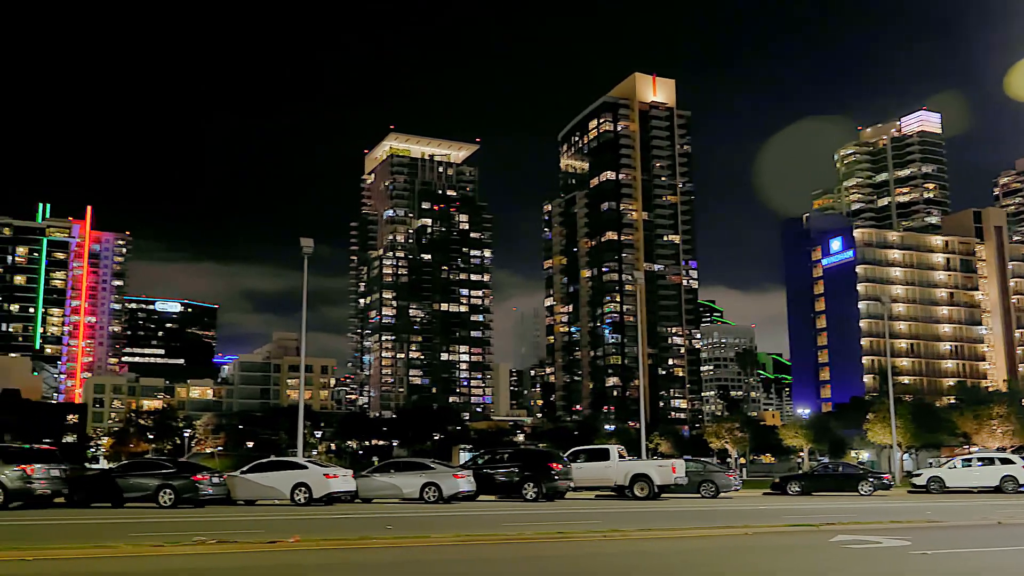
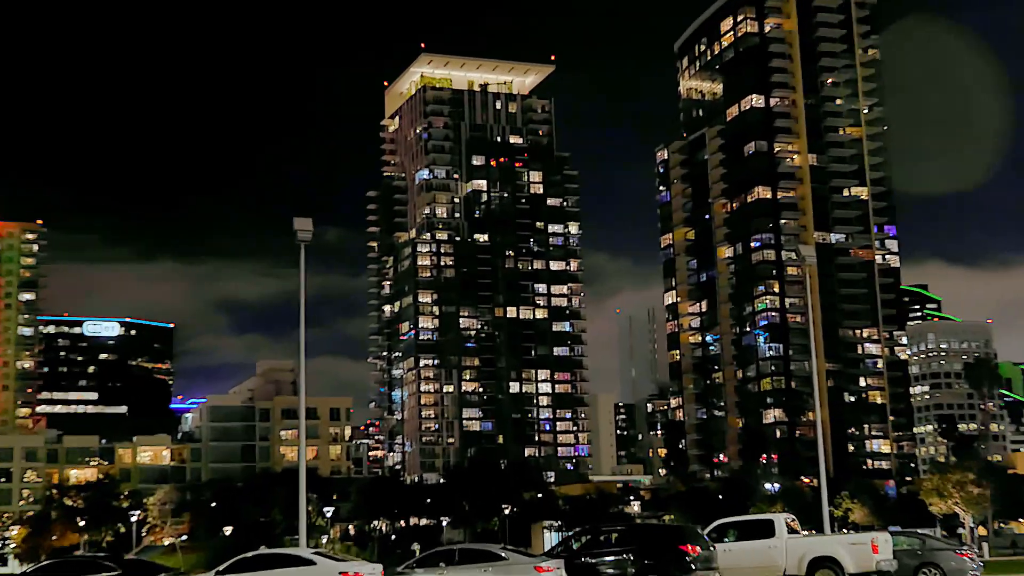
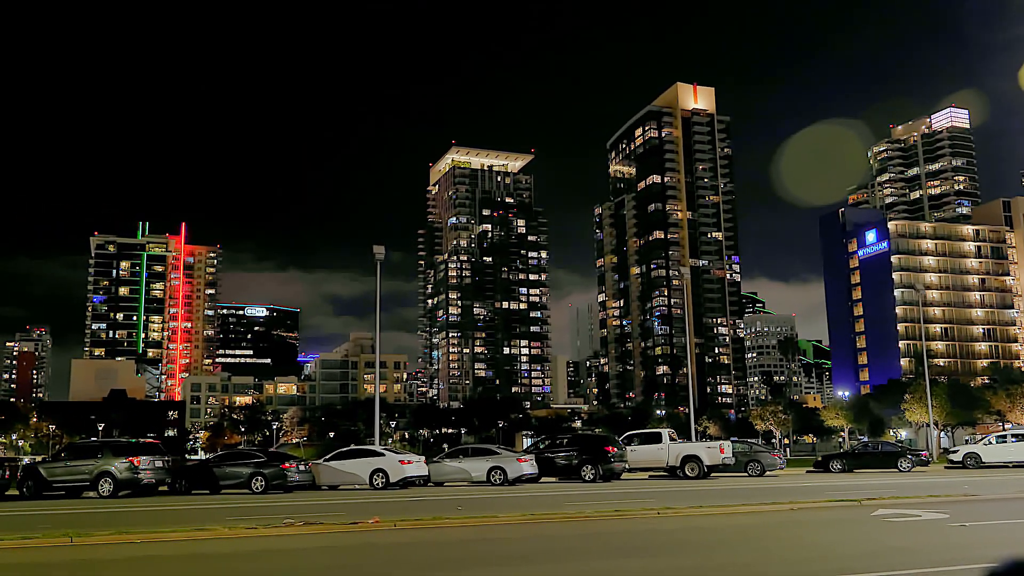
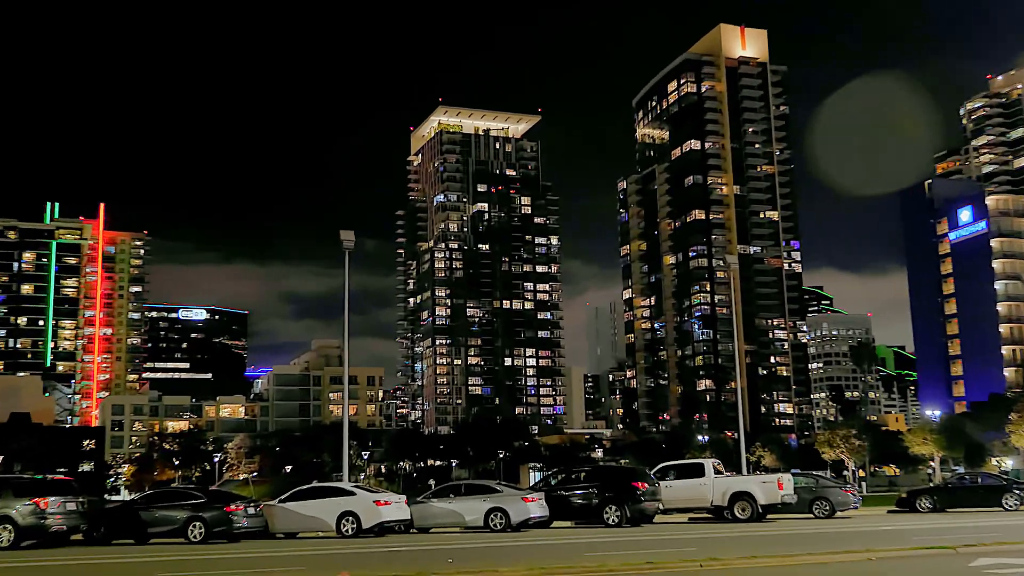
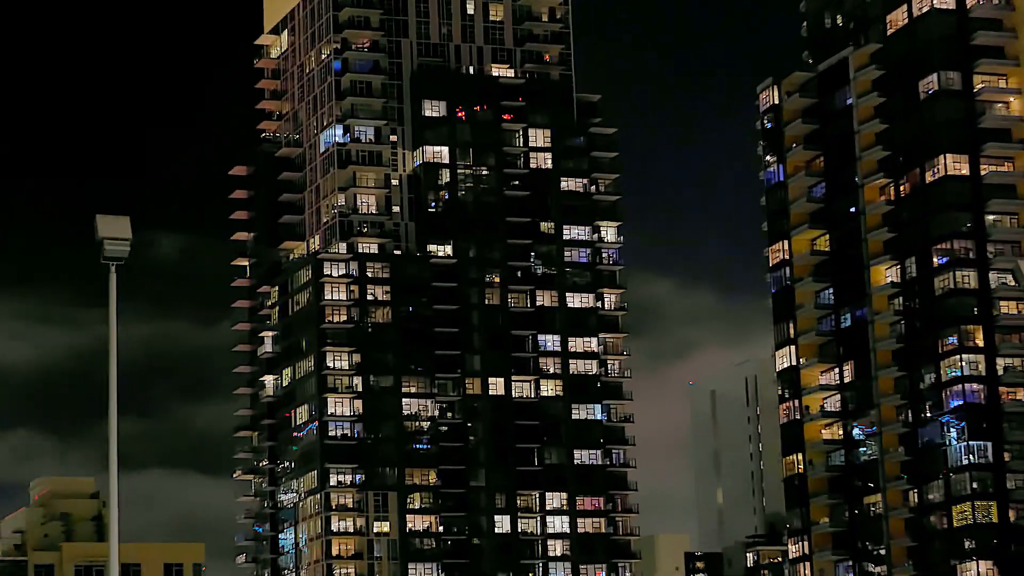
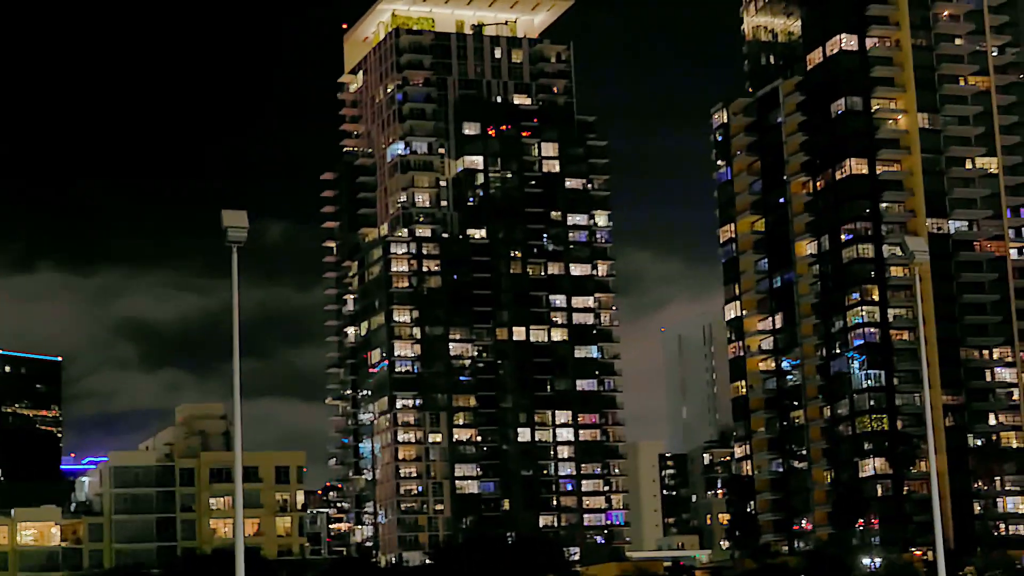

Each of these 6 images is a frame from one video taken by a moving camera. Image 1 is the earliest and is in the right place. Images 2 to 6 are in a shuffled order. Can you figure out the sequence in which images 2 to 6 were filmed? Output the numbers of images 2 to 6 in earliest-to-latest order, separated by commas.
3, 4, 2, 6, 5
